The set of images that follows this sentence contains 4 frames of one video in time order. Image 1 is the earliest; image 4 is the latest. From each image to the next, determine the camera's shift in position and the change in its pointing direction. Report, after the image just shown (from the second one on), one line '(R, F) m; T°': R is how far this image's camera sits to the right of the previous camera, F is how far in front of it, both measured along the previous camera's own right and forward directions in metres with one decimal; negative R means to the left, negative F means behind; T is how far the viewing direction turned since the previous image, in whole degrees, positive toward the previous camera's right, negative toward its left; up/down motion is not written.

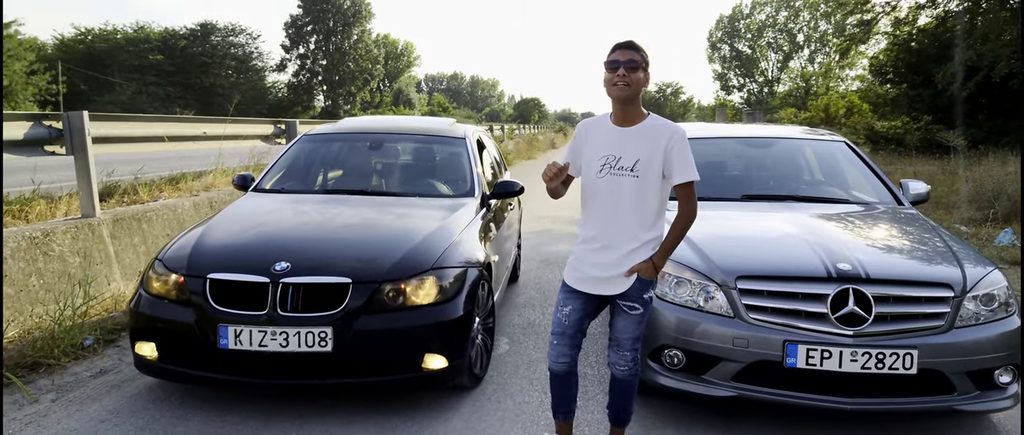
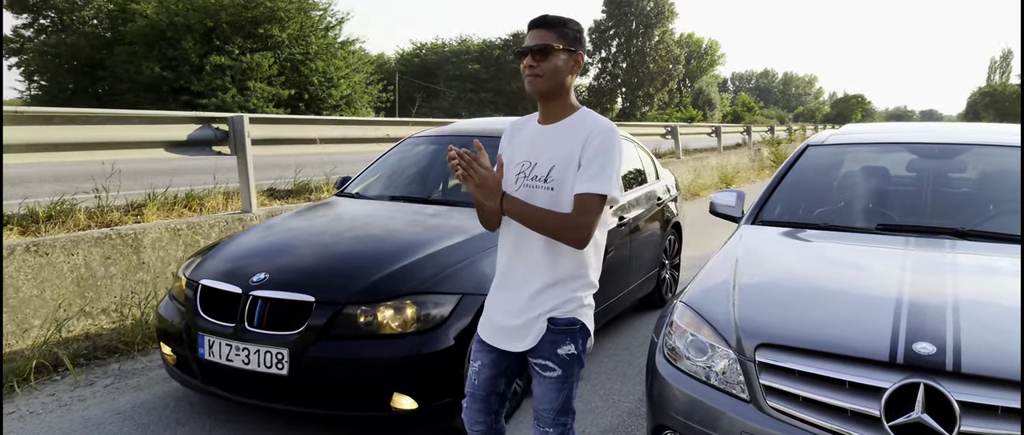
(+1.0, +0.7) m; -23°
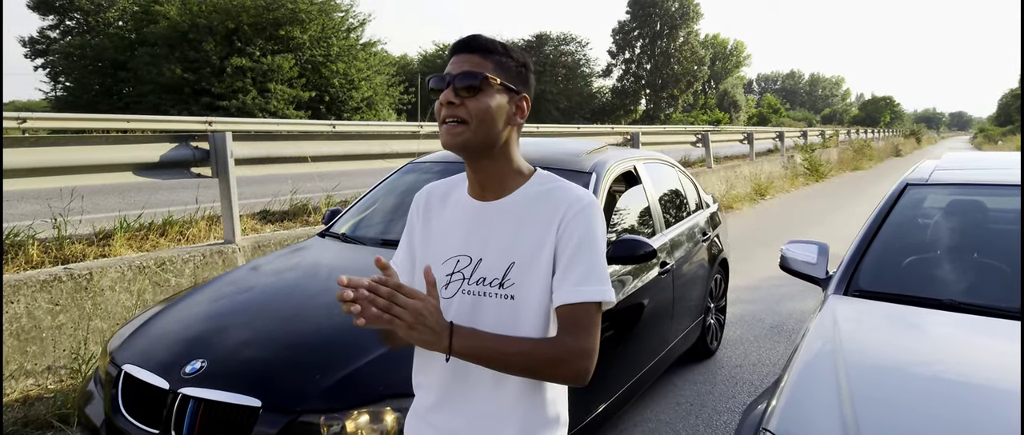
(0.0, +0.7) m; -2°
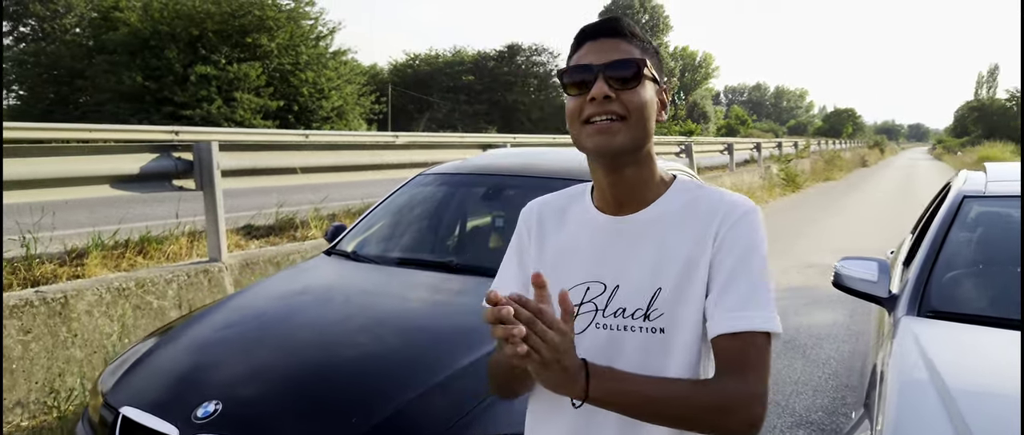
(-0.2, +0.2) m; +2°
